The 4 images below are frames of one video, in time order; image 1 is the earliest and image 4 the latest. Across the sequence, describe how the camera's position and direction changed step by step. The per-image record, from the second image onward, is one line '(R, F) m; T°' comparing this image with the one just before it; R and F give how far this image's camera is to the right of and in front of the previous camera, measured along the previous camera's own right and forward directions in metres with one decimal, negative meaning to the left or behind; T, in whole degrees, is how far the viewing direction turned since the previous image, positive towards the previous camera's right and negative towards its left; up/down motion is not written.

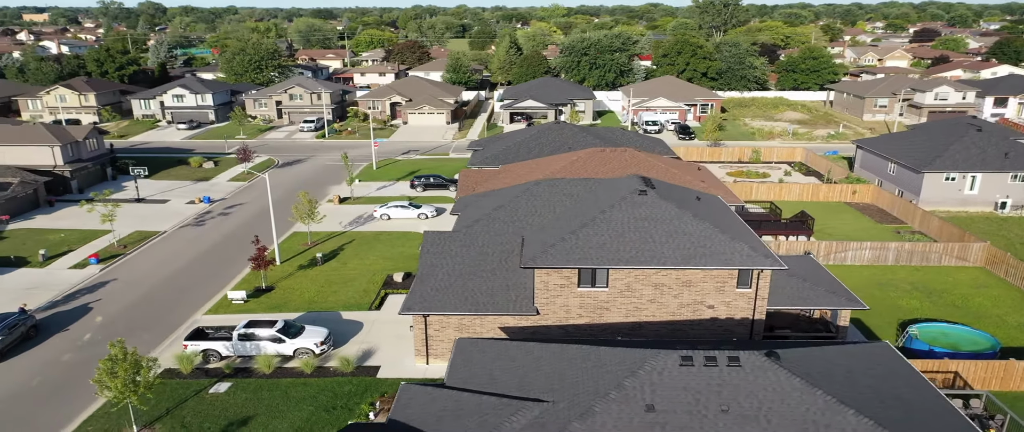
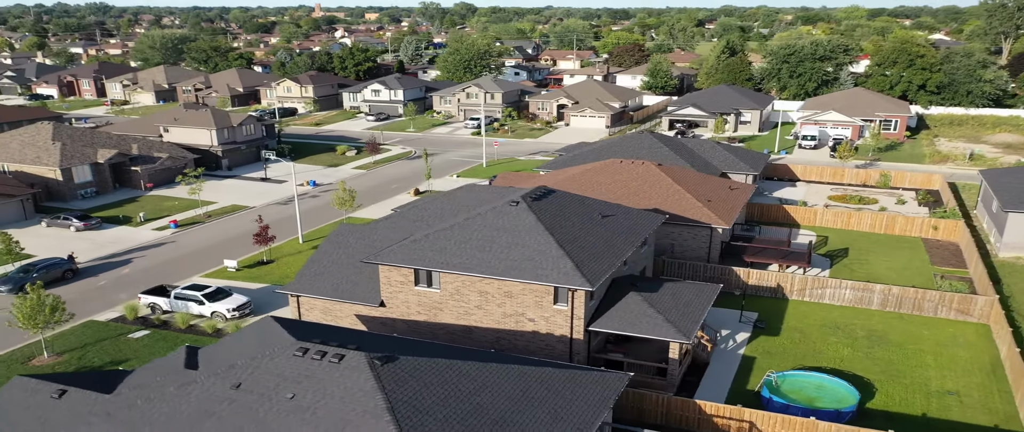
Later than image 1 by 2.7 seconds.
(+13.3, +0.9) m; -20°
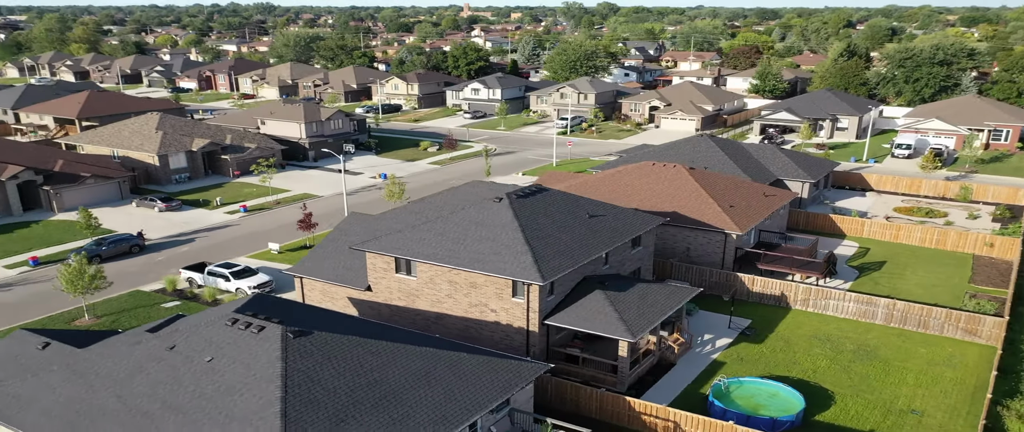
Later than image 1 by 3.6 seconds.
(+5.3, -0.8) m; -10°
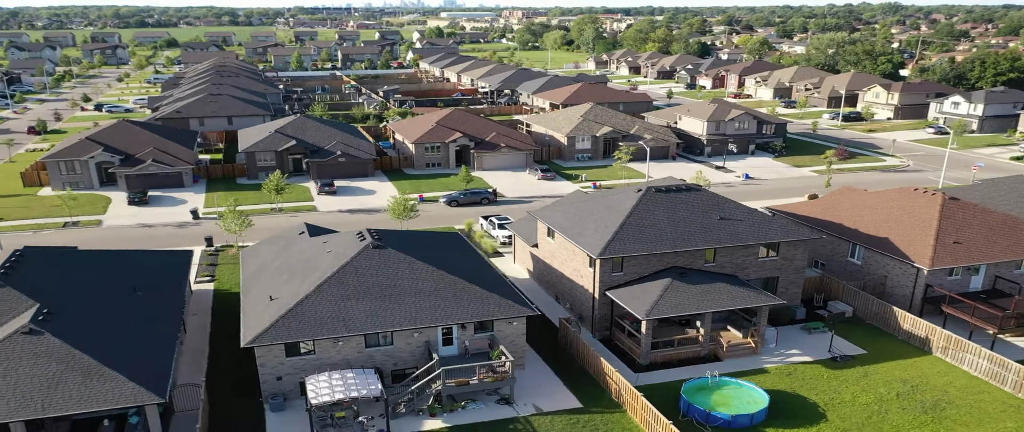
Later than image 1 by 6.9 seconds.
(+16.9, -0.3) m; -39°
